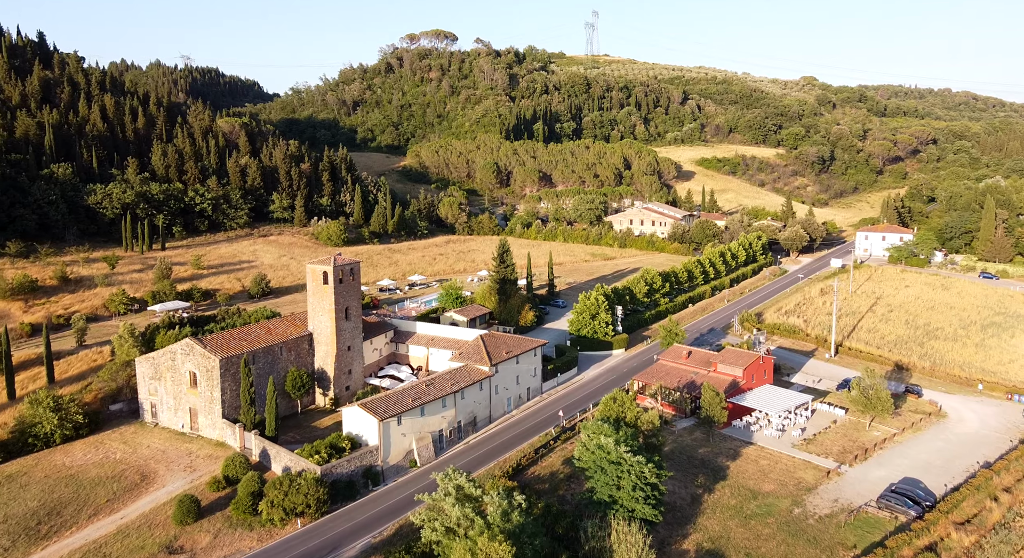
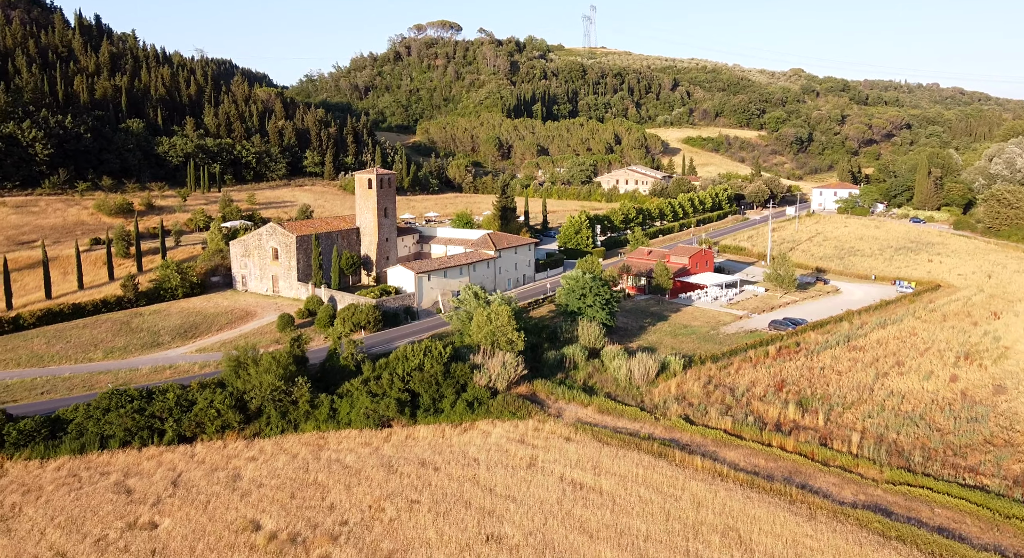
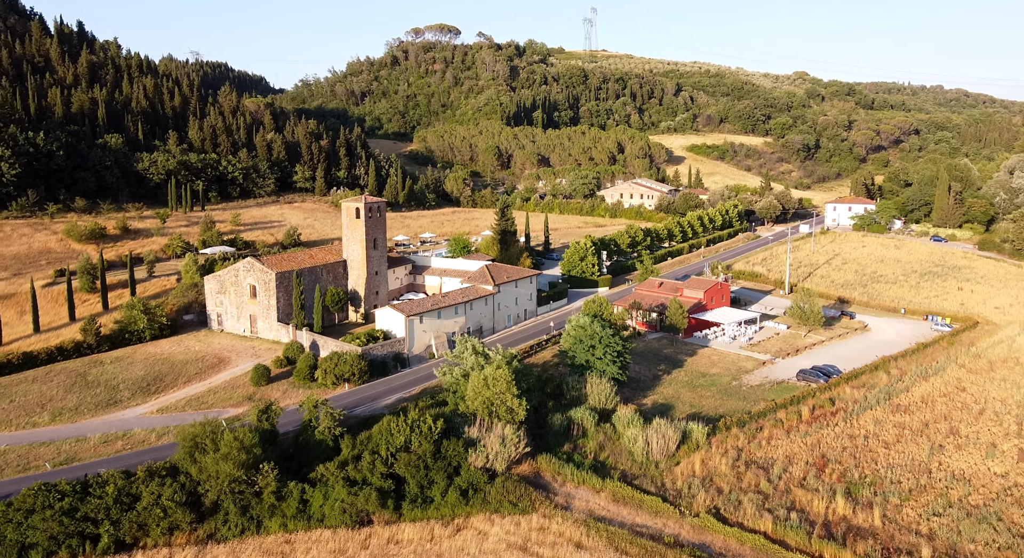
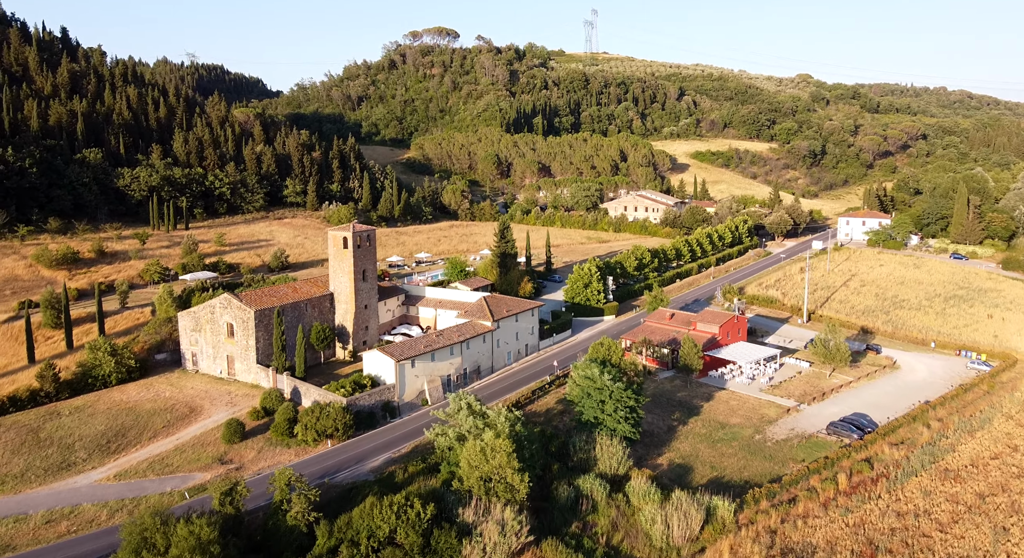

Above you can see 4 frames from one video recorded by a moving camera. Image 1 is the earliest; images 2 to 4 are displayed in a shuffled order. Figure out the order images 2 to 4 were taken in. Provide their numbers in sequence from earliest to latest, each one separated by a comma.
4, 3, 2
